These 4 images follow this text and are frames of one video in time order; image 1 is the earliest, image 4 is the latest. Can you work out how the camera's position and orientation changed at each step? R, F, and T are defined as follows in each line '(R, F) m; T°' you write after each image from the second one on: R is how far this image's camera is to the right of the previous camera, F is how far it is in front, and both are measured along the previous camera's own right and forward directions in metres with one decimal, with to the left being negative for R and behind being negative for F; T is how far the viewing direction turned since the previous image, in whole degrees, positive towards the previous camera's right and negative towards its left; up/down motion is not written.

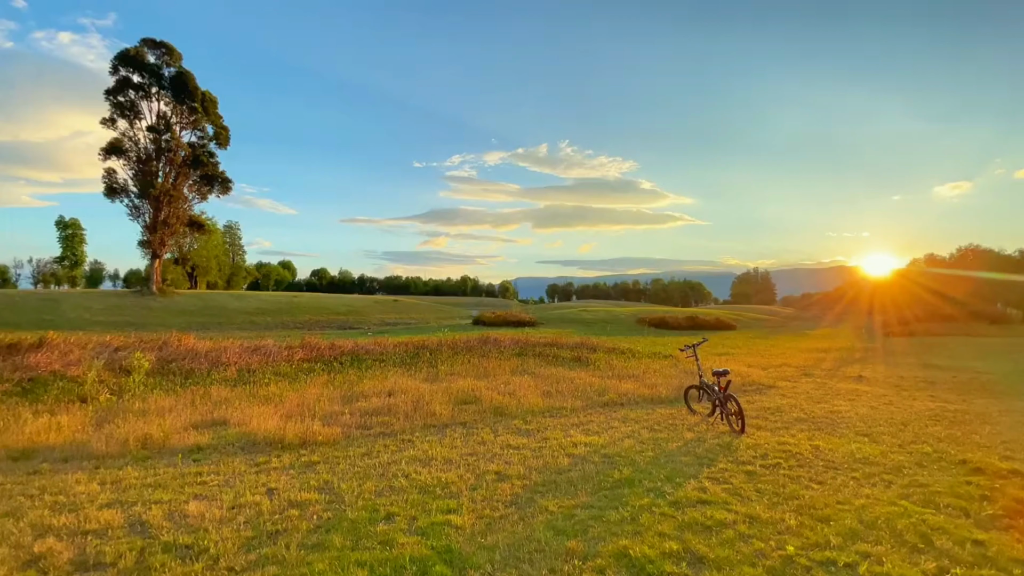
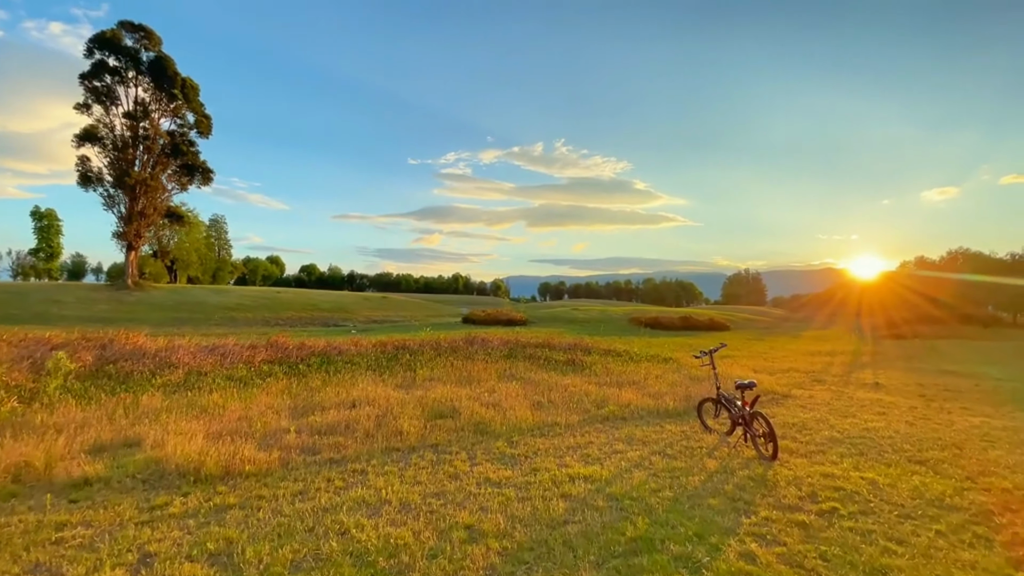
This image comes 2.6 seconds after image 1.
(+0.2, +2.0) m; +1°
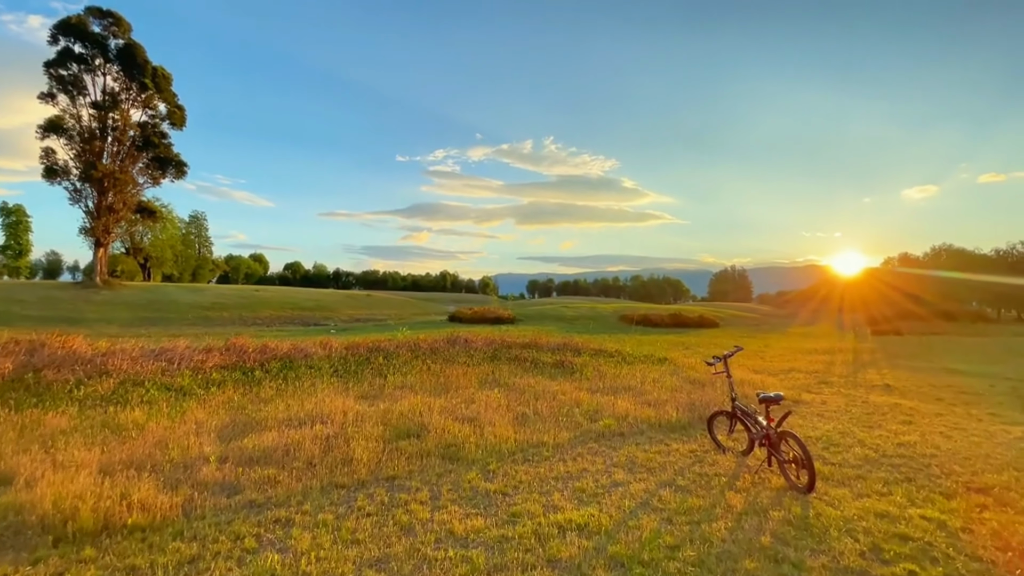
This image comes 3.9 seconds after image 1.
(+0.2, +1.7) m; +1°
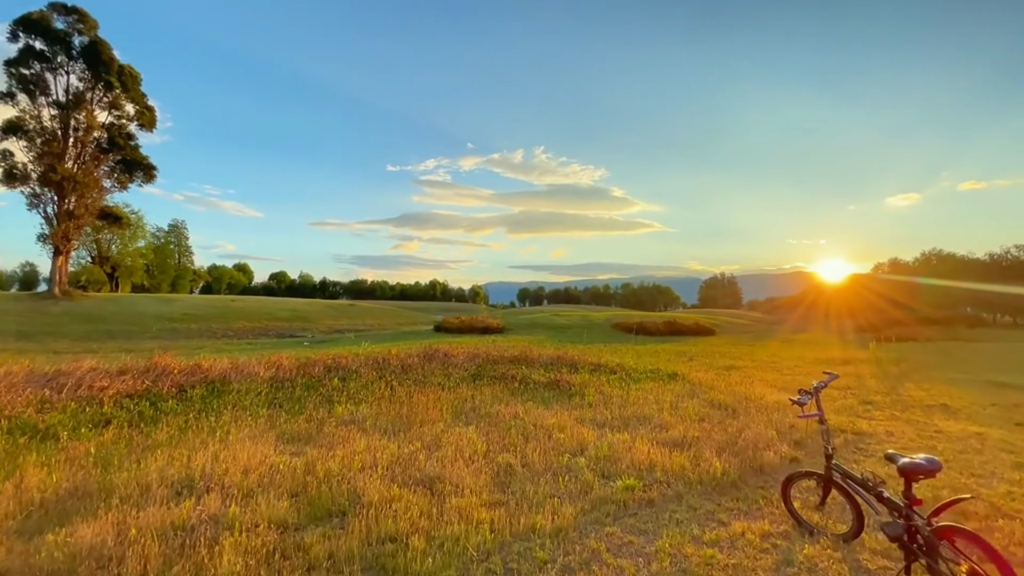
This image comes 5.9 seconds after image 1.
(+0.2, +3.1) m; +1°
